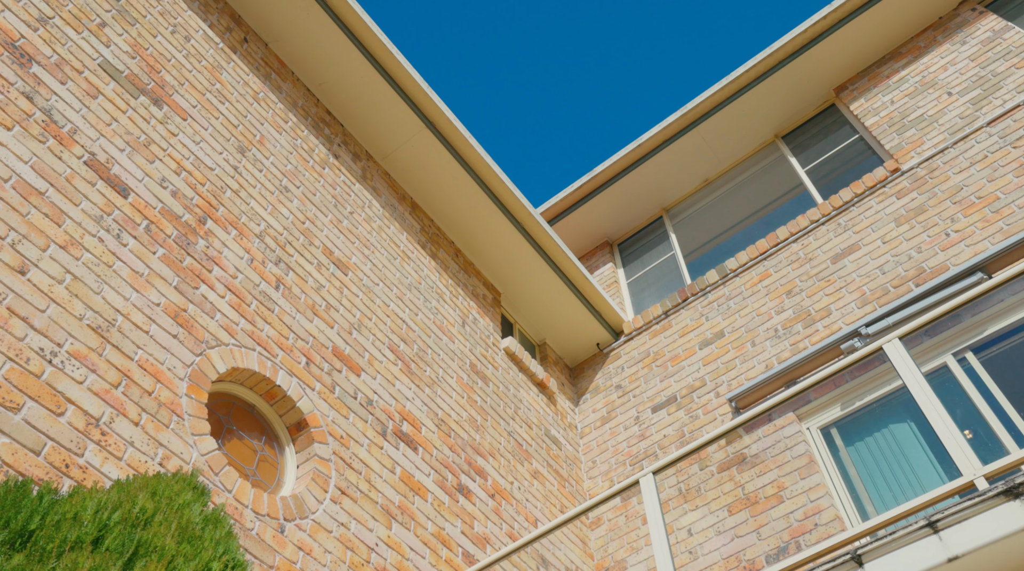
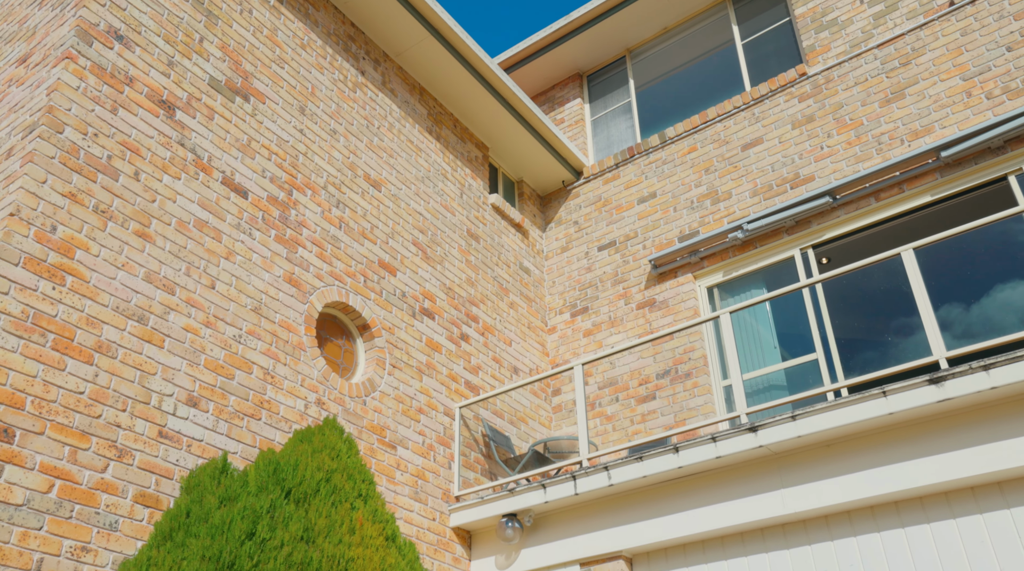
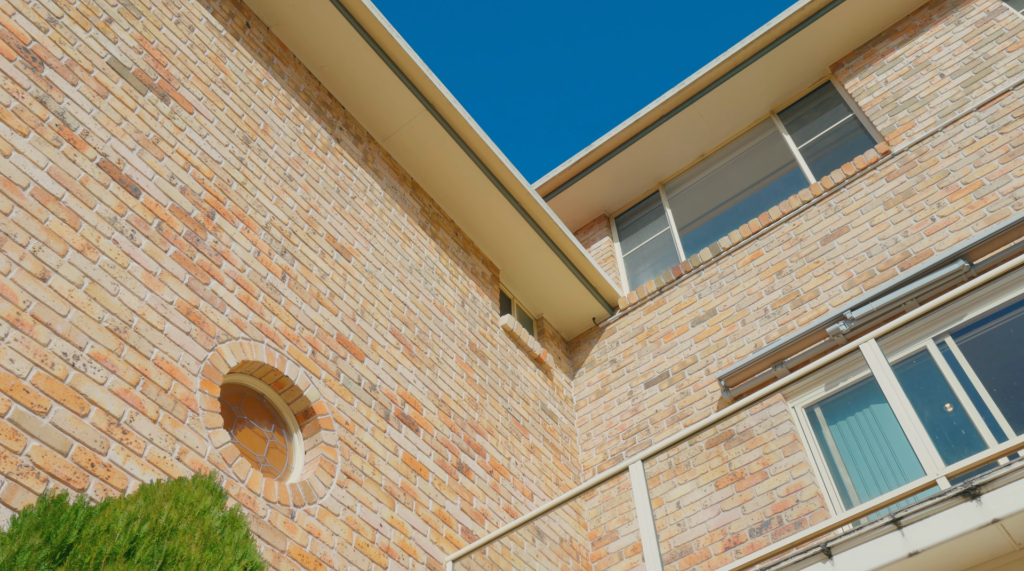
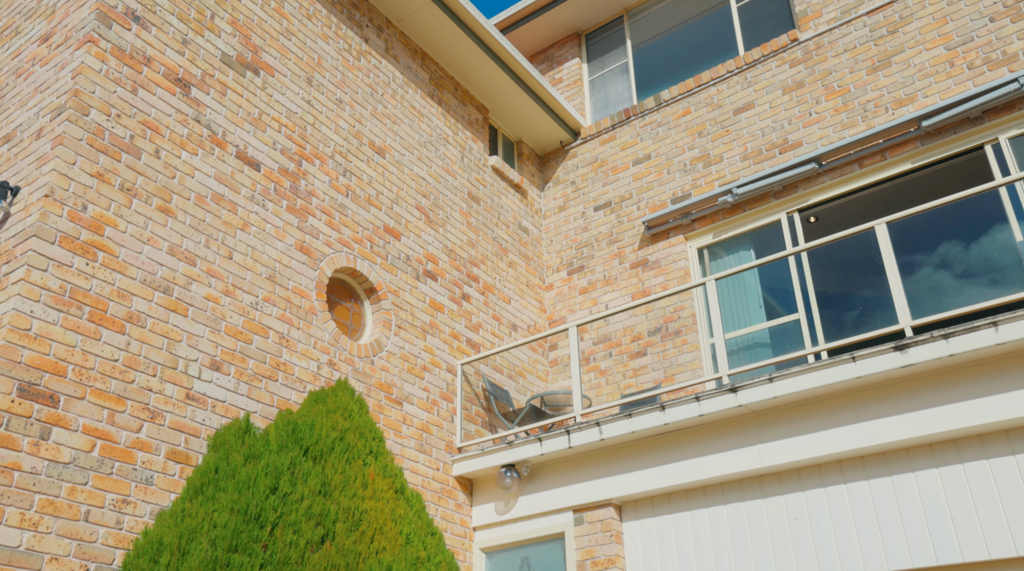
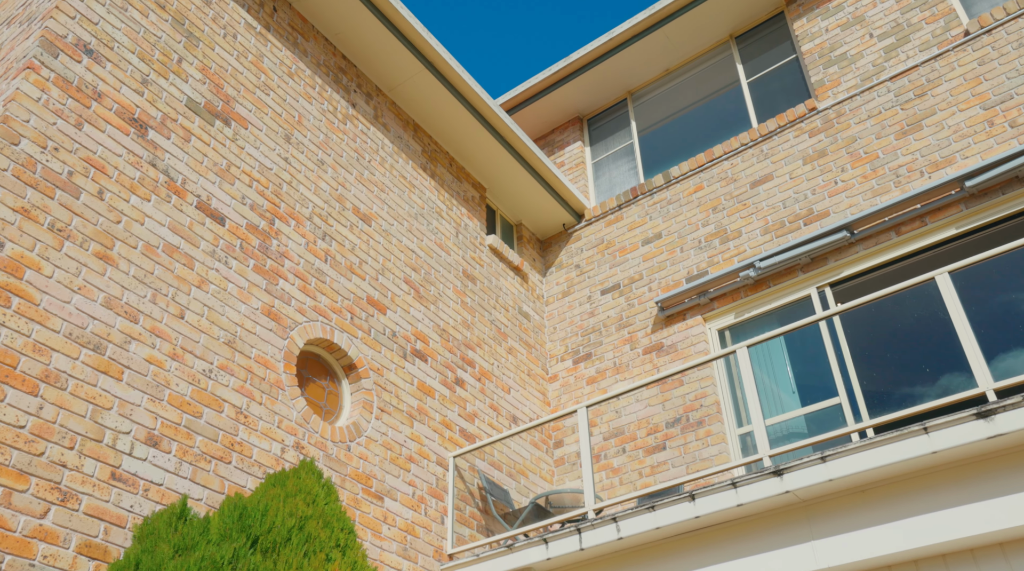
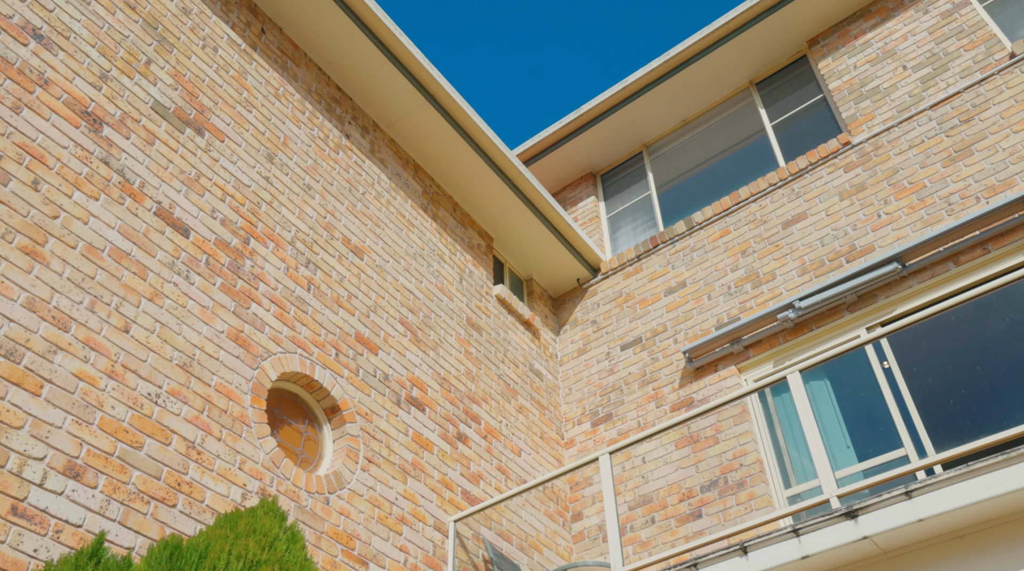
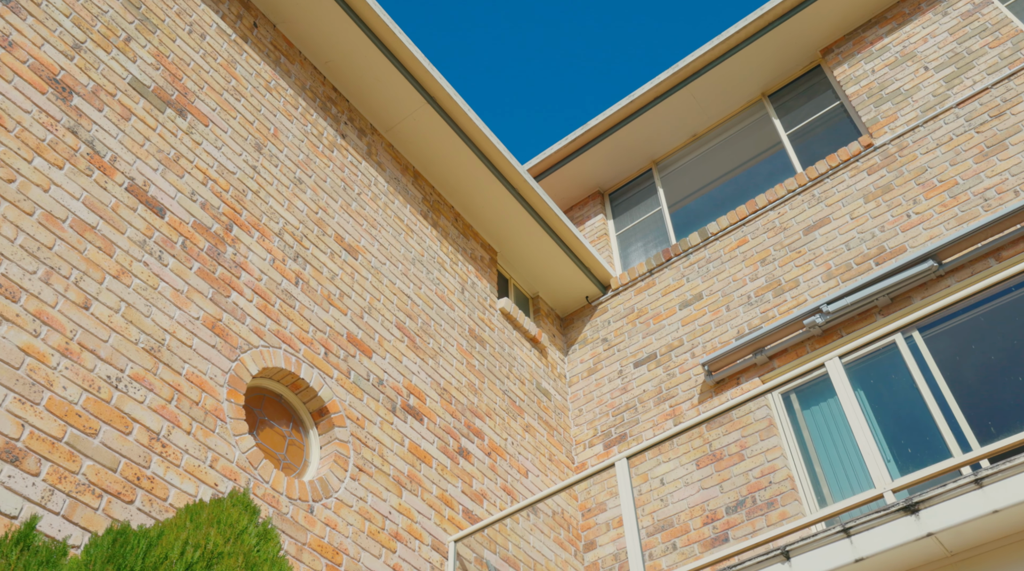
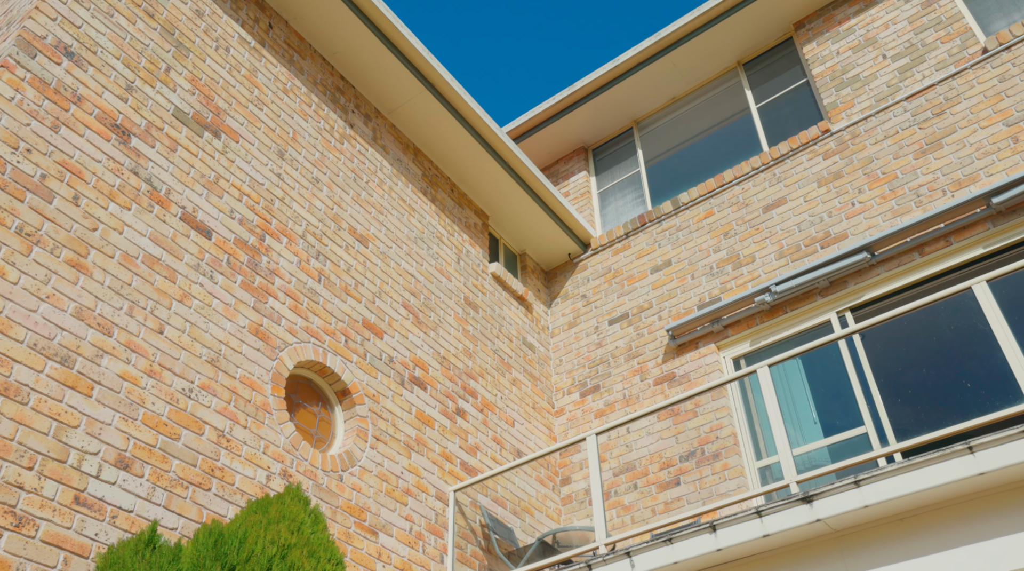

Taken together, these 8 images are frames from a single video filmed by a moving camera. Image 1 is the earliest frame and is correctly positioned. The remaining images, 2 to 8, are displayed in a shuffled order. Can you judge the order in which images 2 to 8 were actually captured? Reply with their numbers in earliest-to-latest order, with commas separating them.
3, 7, 6, 8, 5, 2, 4
